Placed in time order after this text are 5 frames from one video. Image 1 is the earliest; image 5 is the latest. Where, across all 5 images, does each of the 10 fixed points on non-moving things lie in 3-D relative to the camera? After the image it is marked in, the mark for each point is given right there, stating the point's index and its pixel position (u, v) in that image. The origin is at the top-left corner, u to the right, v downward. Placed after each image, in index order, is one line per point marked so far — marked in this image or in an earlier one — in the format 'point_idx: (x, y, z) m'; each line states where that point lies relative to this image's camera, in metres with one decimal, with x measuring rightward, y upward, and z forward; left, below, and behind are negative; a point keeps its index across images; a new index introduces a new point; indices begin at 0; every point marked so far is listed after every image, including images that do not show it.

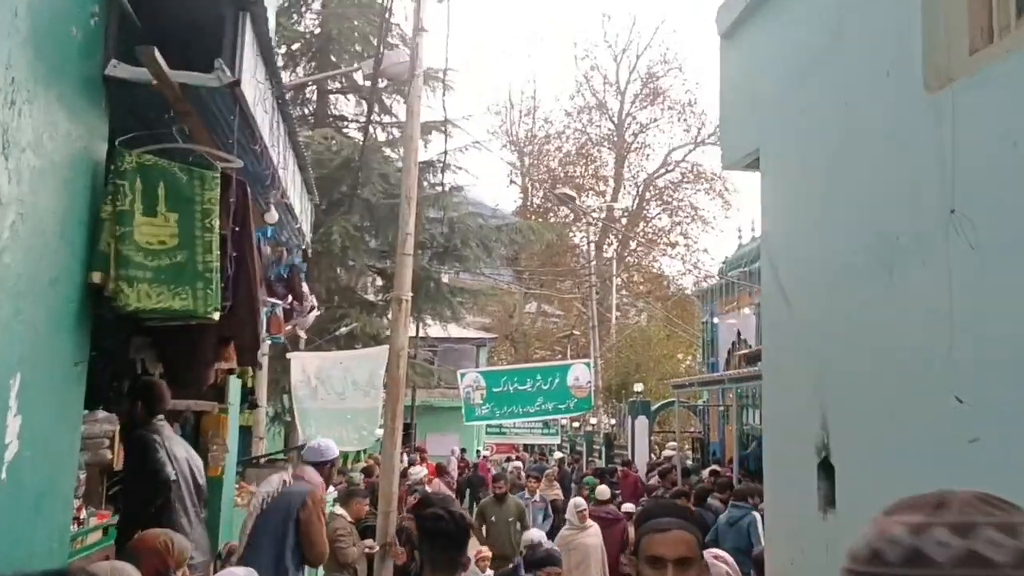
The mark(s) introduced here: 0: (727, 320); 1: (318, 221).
0: (+4.3, -0.6, +18.6) m
1: (-3.4, +1.2, +16.4) m
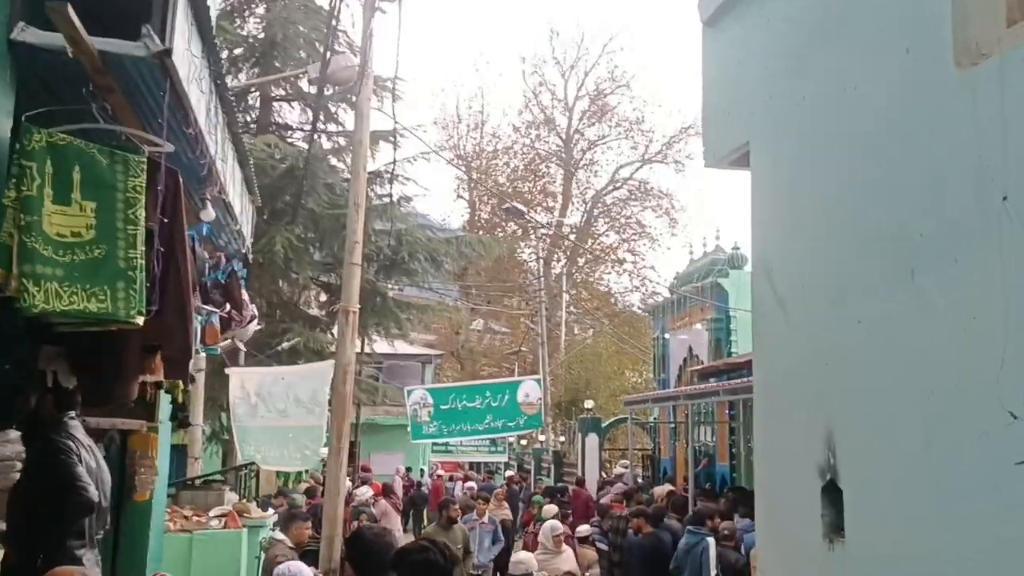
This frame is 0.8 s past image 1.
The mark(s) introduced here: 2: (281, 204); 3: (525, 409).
0: (+3.3, -0.9, +18.4) m
1: (-4.3, +1.0, +15.8) m
2: (-4.0, +1.5, +16.1) m
3: (+0.2, -1.9, +14.7) m
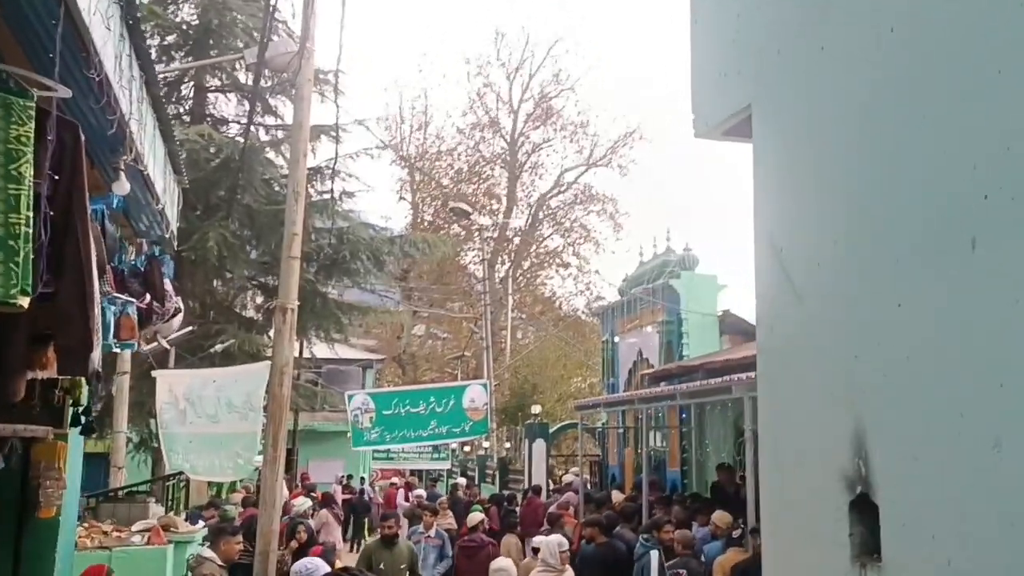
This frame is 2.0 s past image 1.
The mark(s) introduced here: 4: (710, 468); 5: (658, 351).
0: (+2.2, -1.0, +18.1) m
1: (-5.1, +1.0, +14.9) m
2: (-4.9, +1.5, +15.3) m
3: (-0.6, -1.9, +14.1) m
4: (+3.0, -2.7, +14.0) m
5: (+2.6, -1.1, +16.4) m
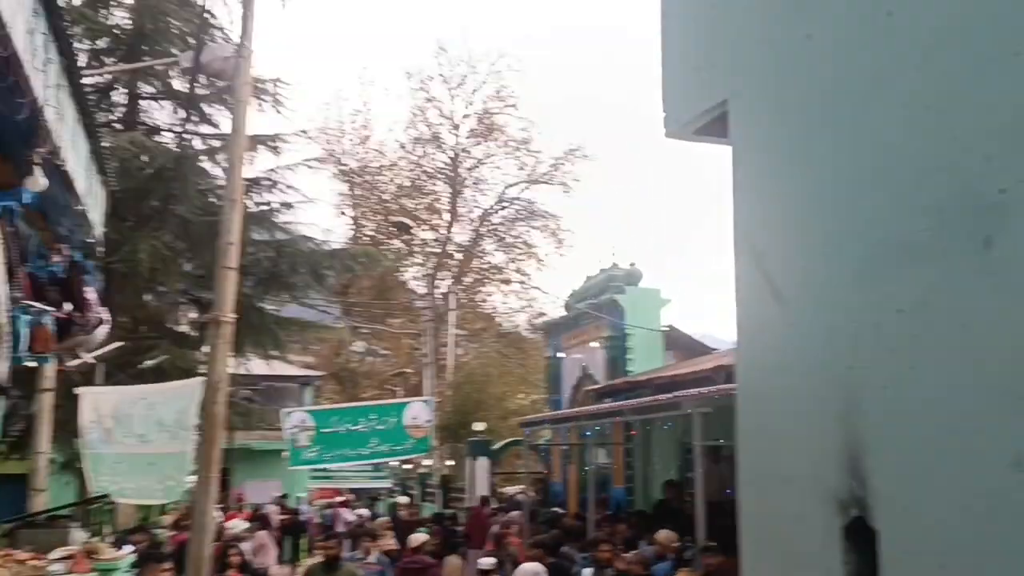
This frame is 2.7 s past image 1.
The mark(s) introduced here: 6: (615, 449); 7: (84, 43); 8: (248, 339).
0: (+1.2, -1.3, +17.9) m
1: (-6.0, +0.8, +14.4) m
2: (-5.8, +1.3, +14.7) m
3: (-1.5, -2.1, +13.8) m
4: (+2.1, -2.9, +13.8) m
5: (+1.6, -1.4, +16.3) m
6: (+1.7, -2.6, +15.1) m
7: (-7.0, +4.0, +15.3) m
8: (-4.6, -0.9, +16.3) m
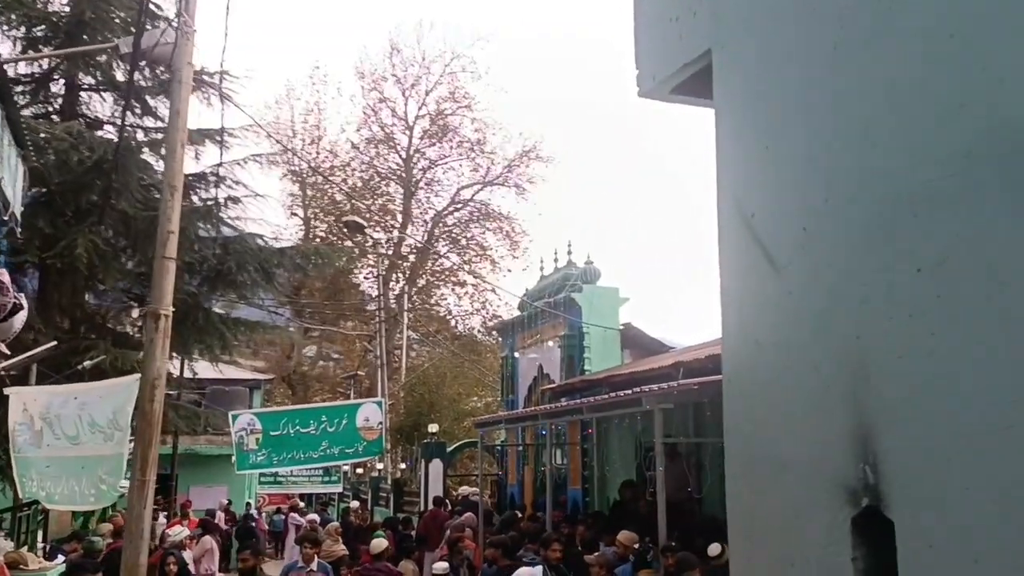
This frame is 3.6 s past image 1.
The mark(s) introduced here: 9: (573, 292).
0: (+0.3, -1.3, +17.6) m
1: (-6.7, +0.8, +13.7) m
2: (-6.5, +1.3, +14.1) m
3: (-2.1, -2.1, +13.3) m
4: (+1.5, -2.9, +13.6) m
5: (+0.8, -1.3, +16.0) m
6: (+1.0, -2.6, +14.9) m
7: (-7.8, +4.1, +14.7) m
8: (-5.4, -0.9, +15.7) m
9: (+1.0, -0.1, +15.7) m
